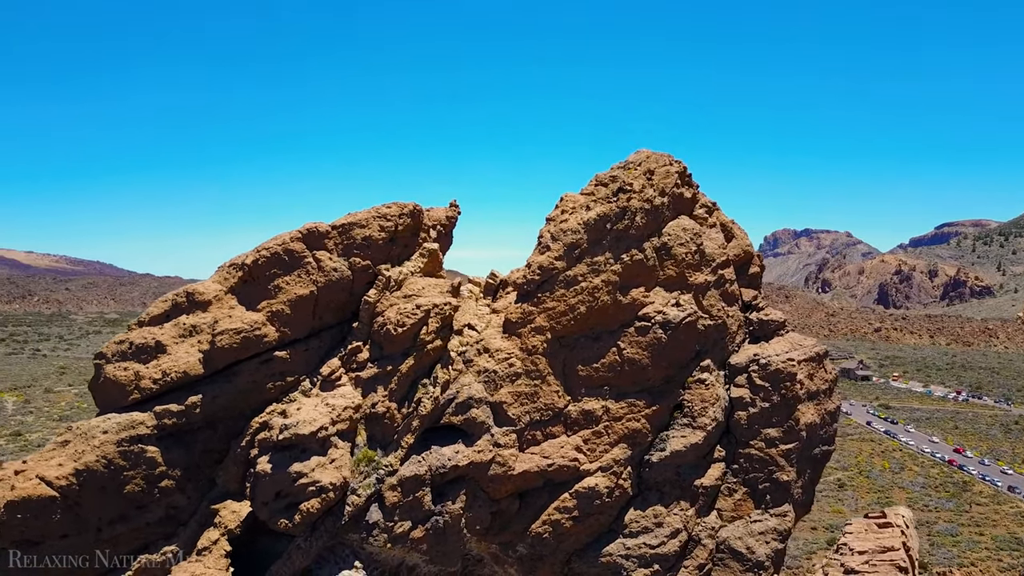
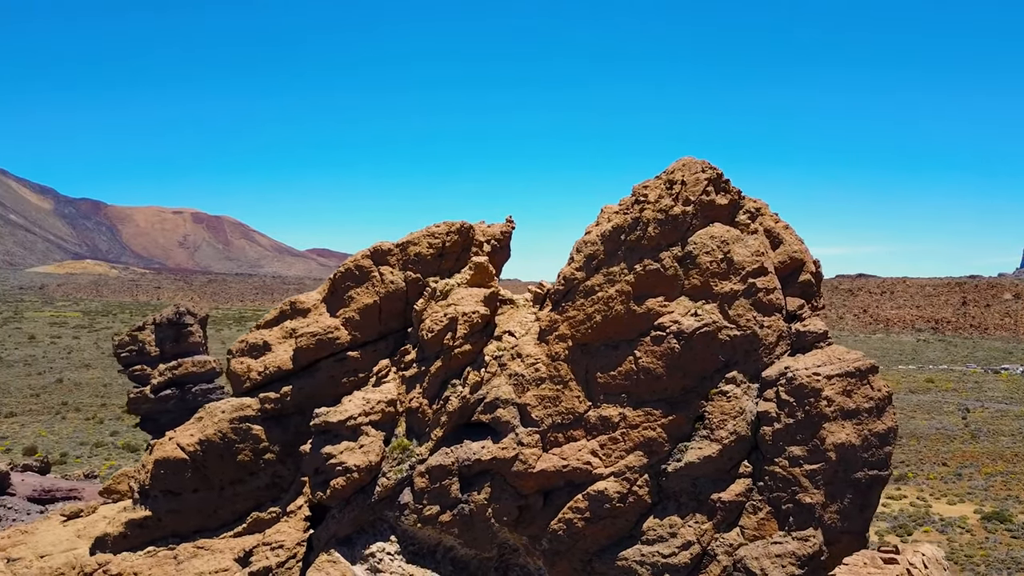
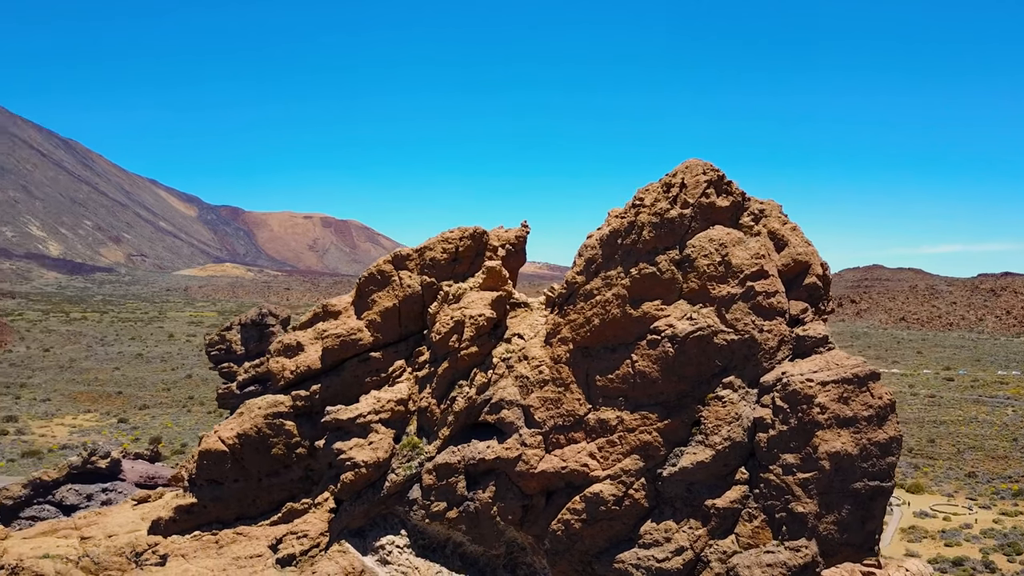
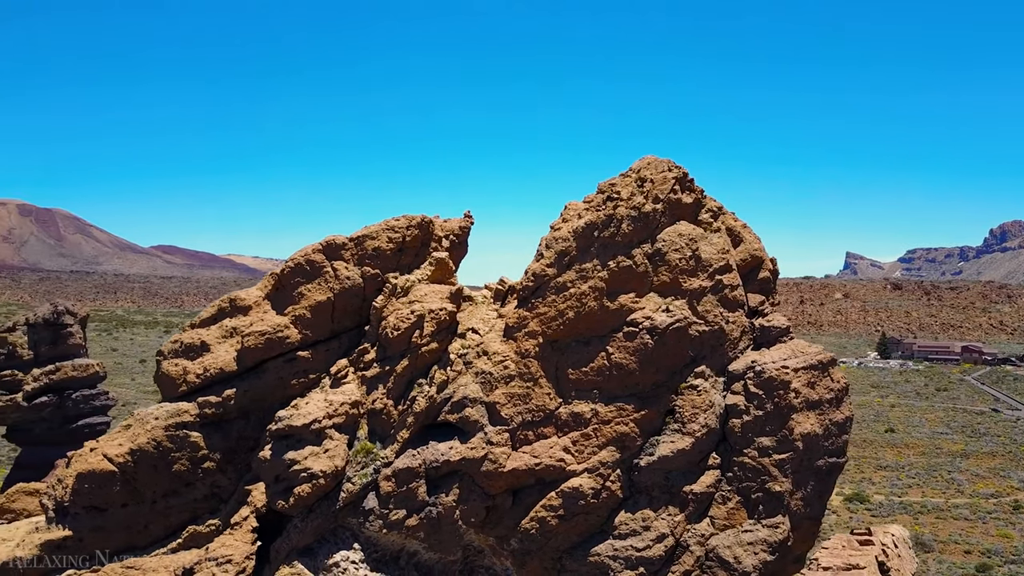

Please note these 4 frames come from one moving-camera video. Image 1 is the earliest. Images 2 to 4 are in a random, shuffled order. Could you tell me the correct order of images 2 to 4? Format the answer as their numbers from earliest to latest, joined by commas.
4, 2, 3
